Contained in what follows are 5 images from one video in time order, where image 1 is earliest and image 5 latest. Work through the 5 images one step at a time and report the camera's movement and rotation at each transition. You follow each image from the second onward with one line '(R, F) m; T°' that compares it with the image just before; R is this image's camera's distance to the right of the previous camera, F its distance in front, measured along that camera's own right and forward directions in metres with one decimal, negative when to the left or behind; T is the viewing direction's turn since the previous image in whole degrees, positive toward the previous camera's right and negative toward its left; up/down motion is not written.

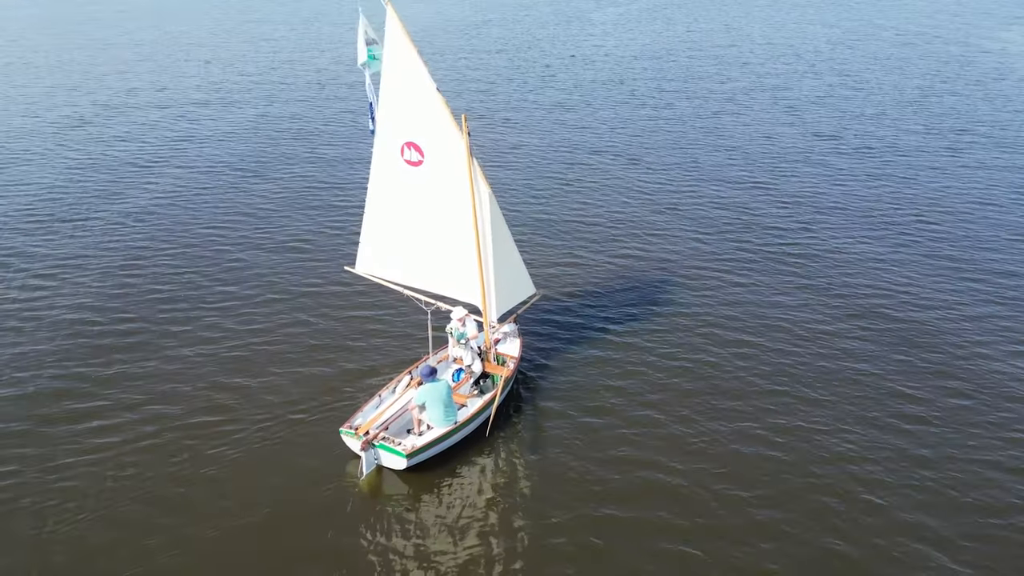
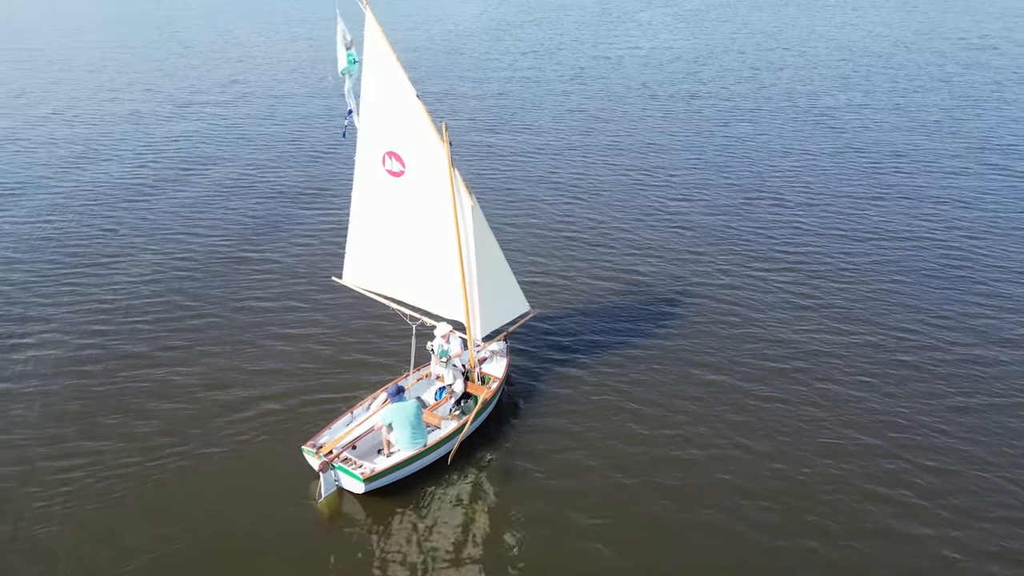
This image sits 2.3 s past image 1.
(+3.8, +2.3) m; -4°
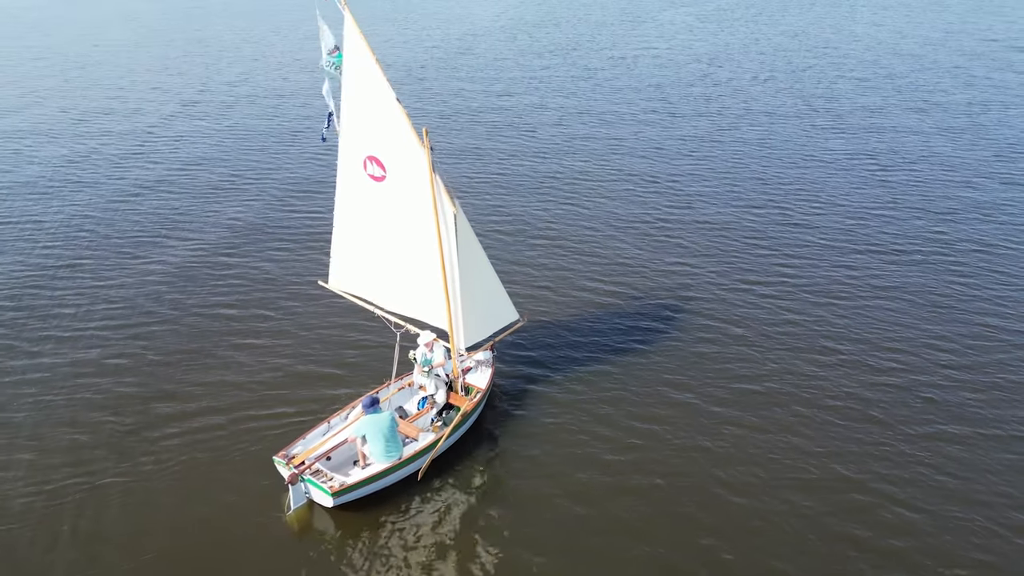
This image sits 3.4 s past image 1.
(+2.3, +1.3) m; -2°
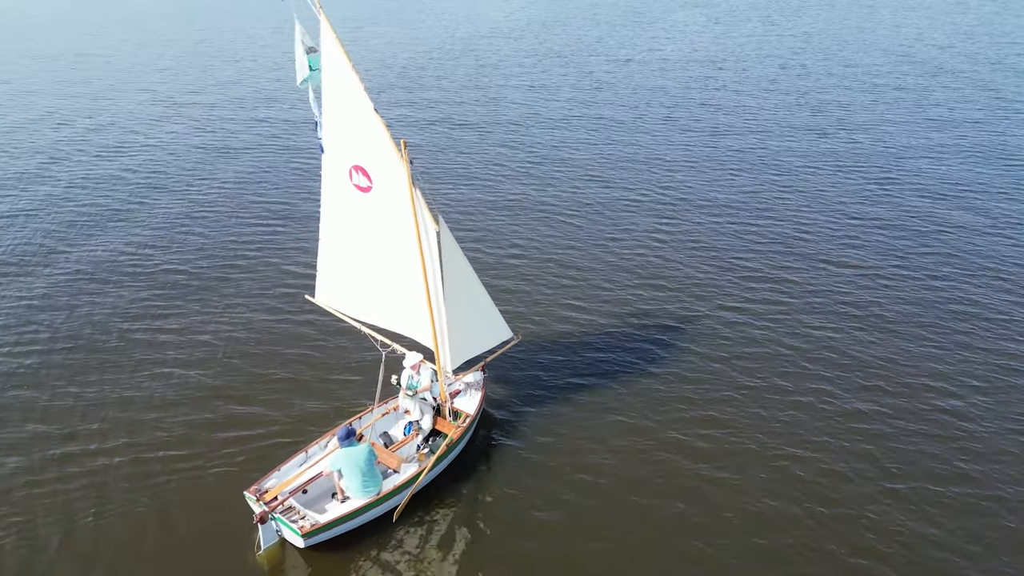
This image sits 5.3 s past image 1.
(+1.1, +2.5) m; -1°
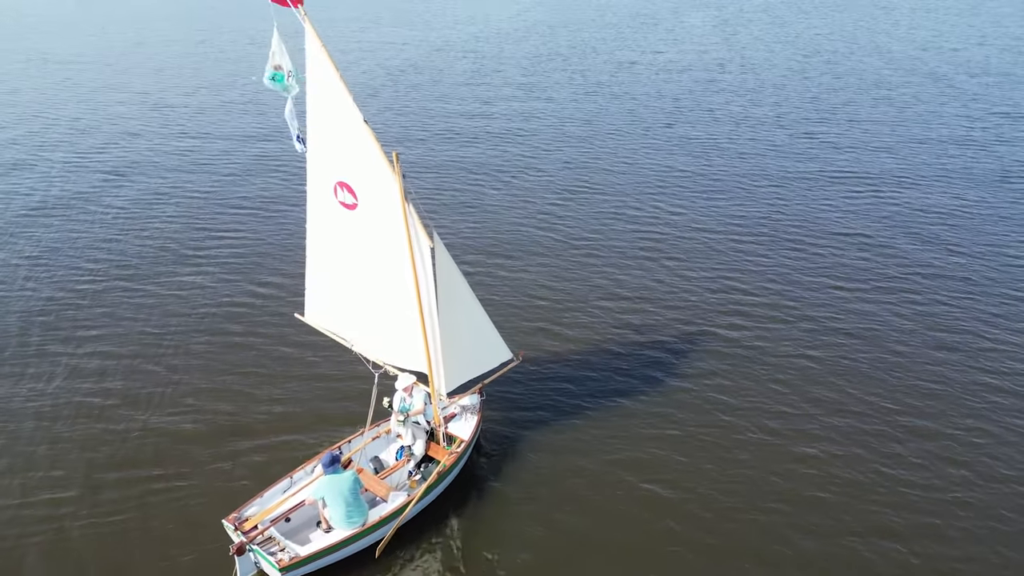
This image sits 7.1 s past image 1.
(+0.6, +1.9) m; -1°
